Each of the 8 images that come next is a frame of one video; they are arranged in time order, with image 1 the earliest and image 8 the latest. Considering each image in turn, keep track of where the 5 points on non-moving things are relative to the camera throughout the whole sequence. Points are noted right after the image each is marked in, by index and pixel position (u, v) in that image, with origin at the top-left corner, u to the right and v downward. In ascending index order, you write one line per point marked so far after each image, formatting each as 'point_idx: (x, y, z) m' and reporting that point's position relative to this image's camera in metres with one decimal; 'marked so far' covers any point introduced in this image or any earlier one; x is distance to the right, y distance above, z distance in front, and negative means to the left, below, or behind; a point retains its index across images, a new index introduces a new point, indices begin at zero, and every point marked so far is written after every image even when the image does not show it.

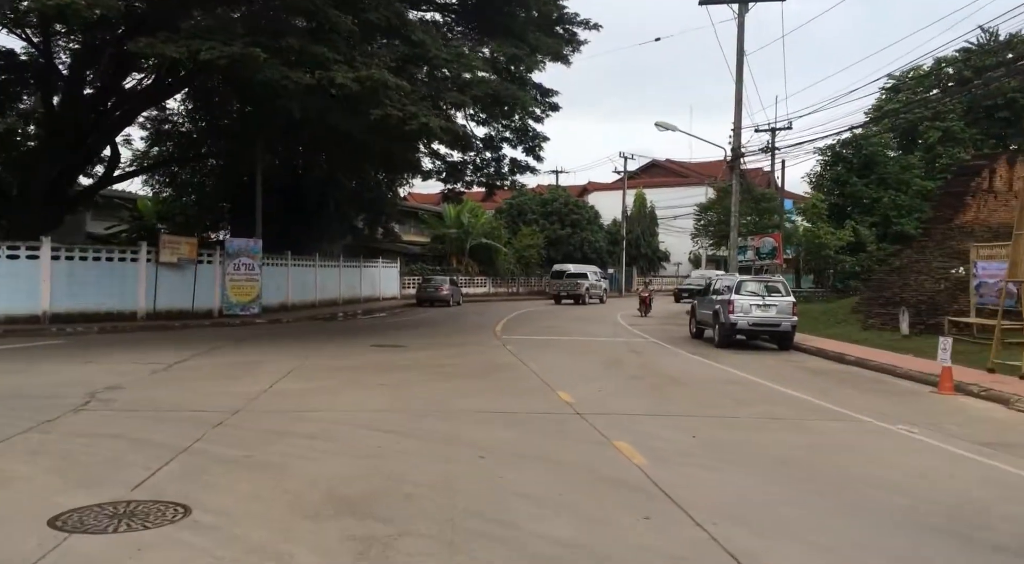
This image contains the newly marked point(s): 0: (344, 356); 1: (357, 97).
0: (-3.3, -1.4, +13.6) m
1: (-3.3, +4.0, +15.0) m
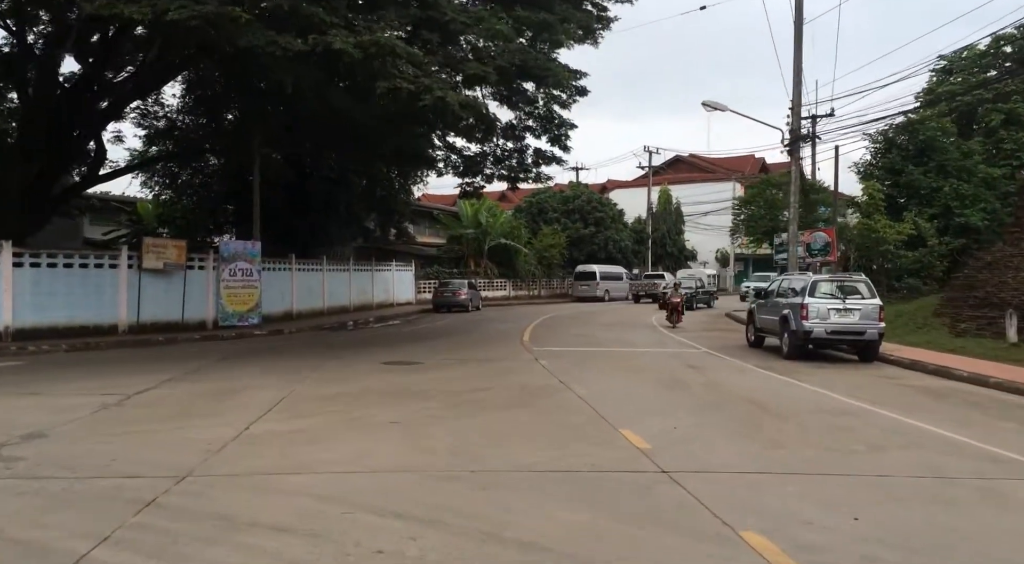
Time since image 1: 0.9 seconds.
0: (-2.6, -1.5, +11.3) m
1: (-2.8, +3.9, +12.7) m
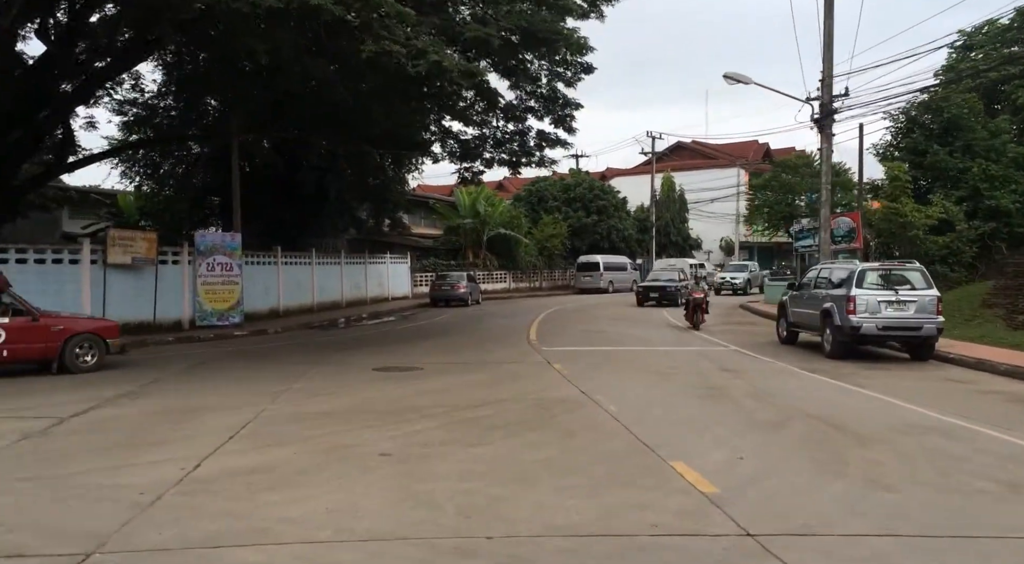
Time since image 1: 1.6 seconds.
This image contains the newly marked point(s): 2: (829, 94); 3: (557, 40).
0: (-2.5, -1.5, +9.7) m
1: (-2.7, +4.0, +11.0) m
2: (+7.5, +4.5, +16.5) m
3: (+0.9, +4.7, +13.6) m
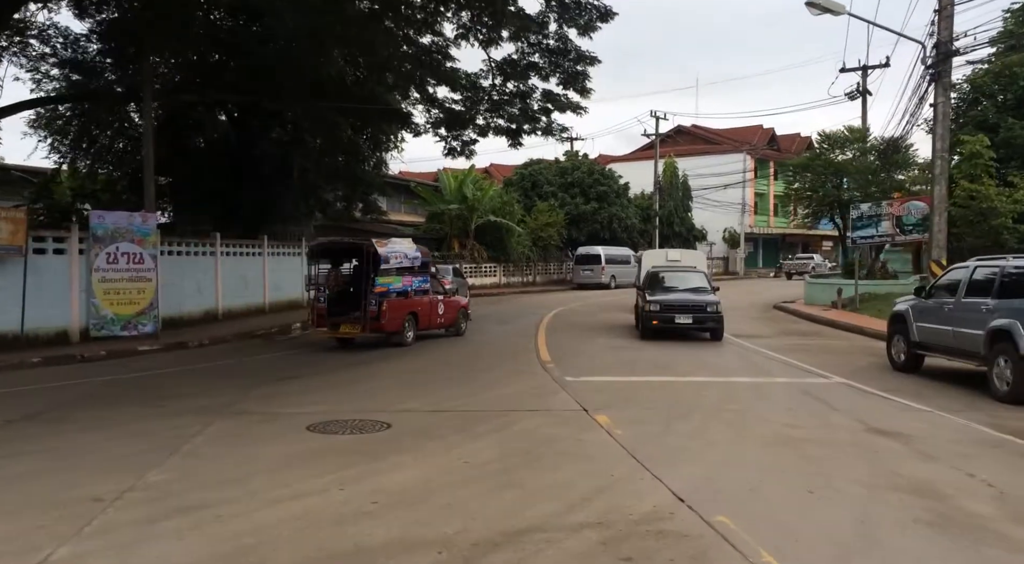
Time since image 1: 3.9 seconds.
0: (-2.2, -1.5, +5.2) m
1: (-2.4, +3.9, +6.5) m
2: (+7.6, +4.4, +12.2) m
3: (+1.1, +4.7, +9.2) m
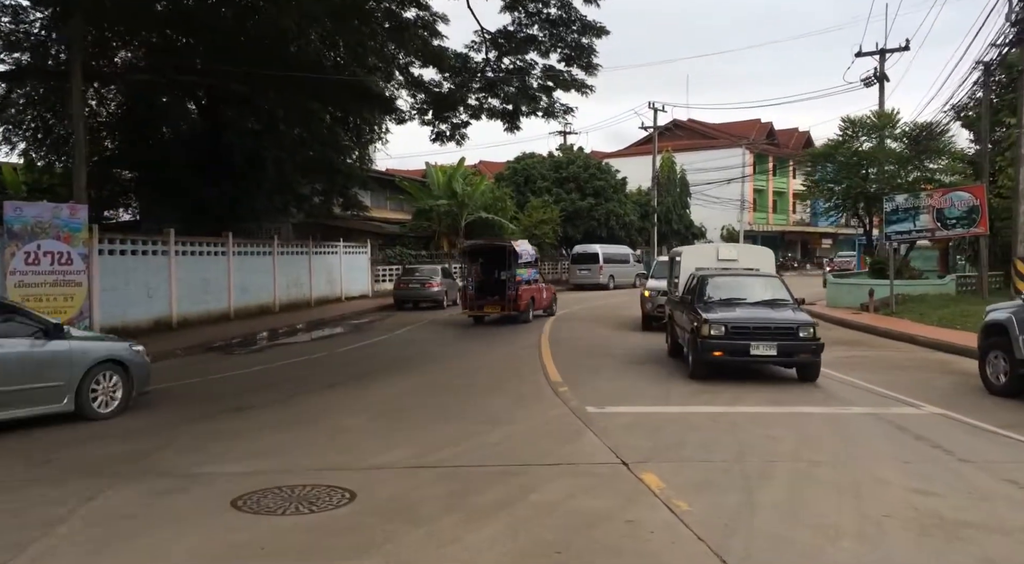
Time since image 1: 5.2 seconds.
0: (-2.1, -1.6, +3.0) m
1: (-2.3, +3.8, +4.2) m
2: (+7.6, +4.4, +10.2) m
3: (+1.1, +4.6, +7.0) m
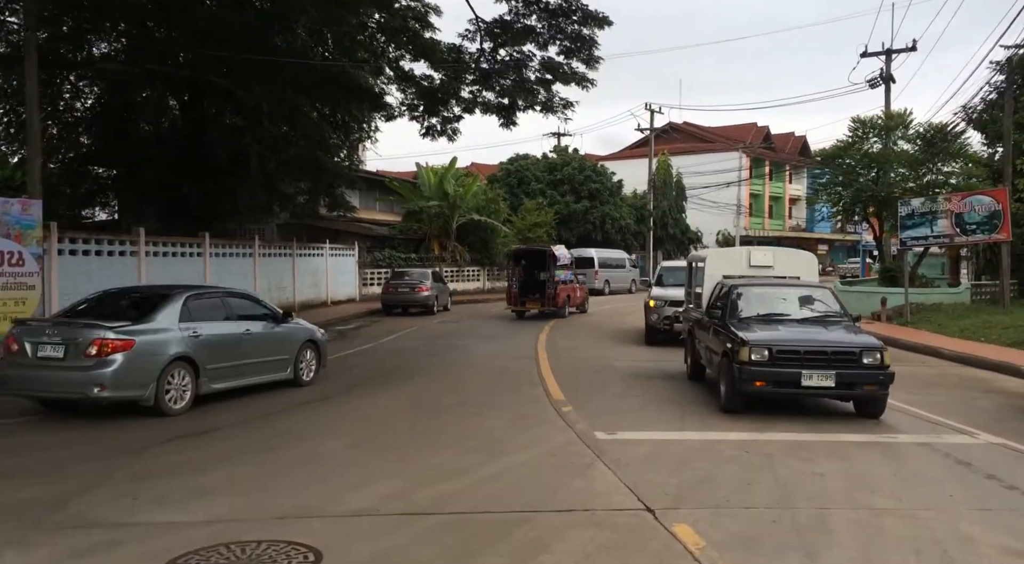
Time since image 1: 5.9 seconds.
0: (-2.0, -1.7, +2.0) m
1: (-2.2, +3.8, +3.2) m
2: (+7.6, +4.3, +9.3) m
3: (+1.2, +4.5, +6.0) m
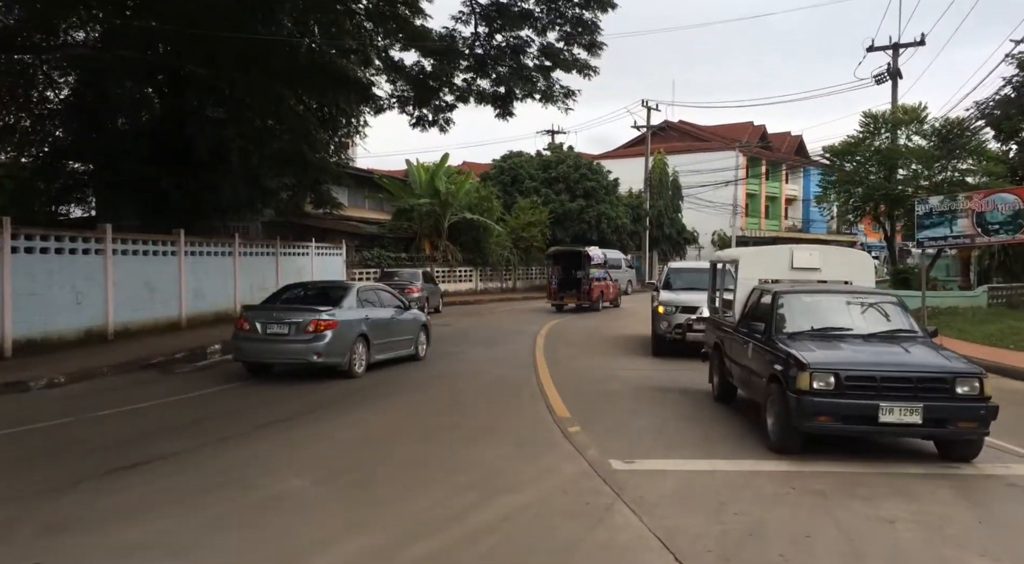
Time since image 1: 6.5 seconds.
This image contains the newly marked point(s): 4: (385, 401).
0: (-1.9, -1.7, +0.9) m
1: (-2.1, +3.8, +2.2) m
2: (+7.6, +4.2, +8.4) m
3: (+1.2, +4.5, +5.0) m
4: (-1.7, -1.6, +9.2) m
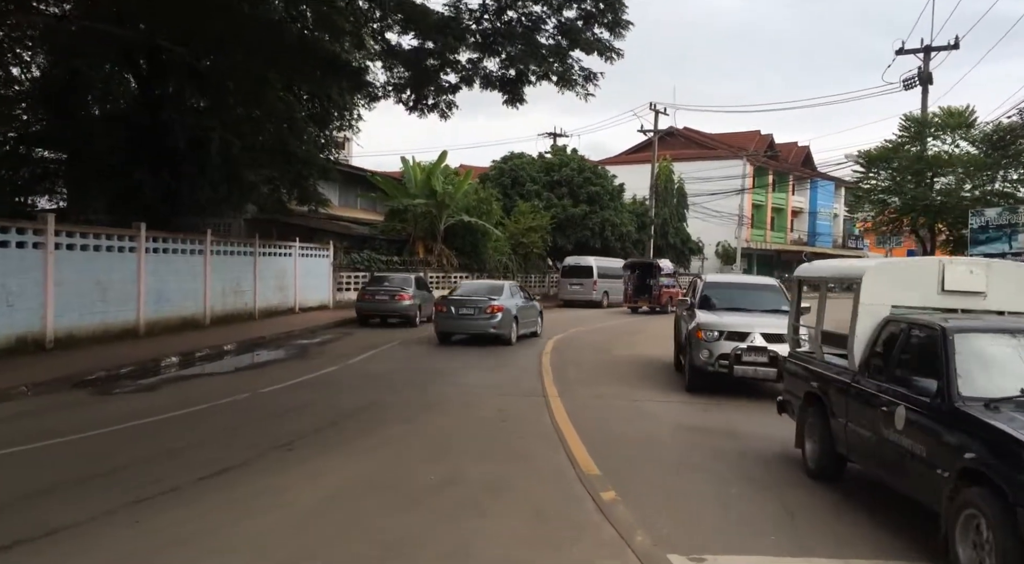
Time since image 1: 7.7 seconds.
0: (-1.8, -1.7, -0.9) m
1: (-1.8, +3.7, +0.4) m
2: (+7.9, +3.8, +6.7) m
3: (+1.5, +4.3, +3.3) m
4: (-1.6, -1.7, +7.4) m
